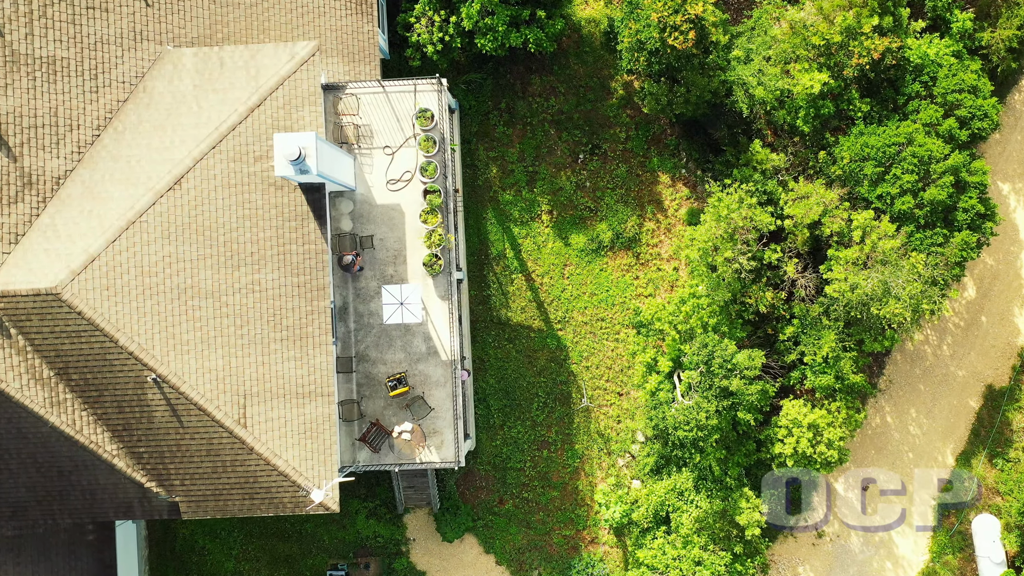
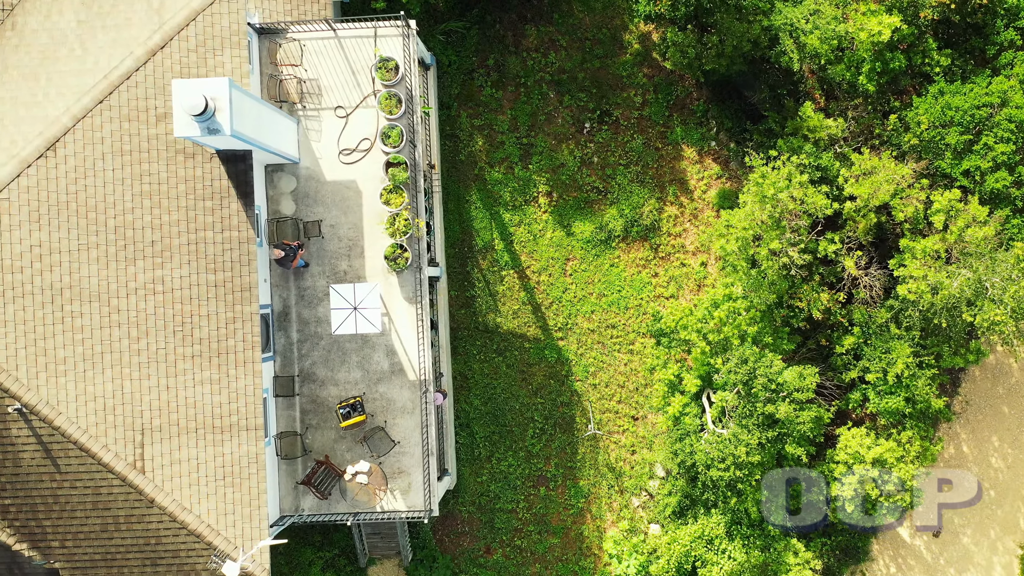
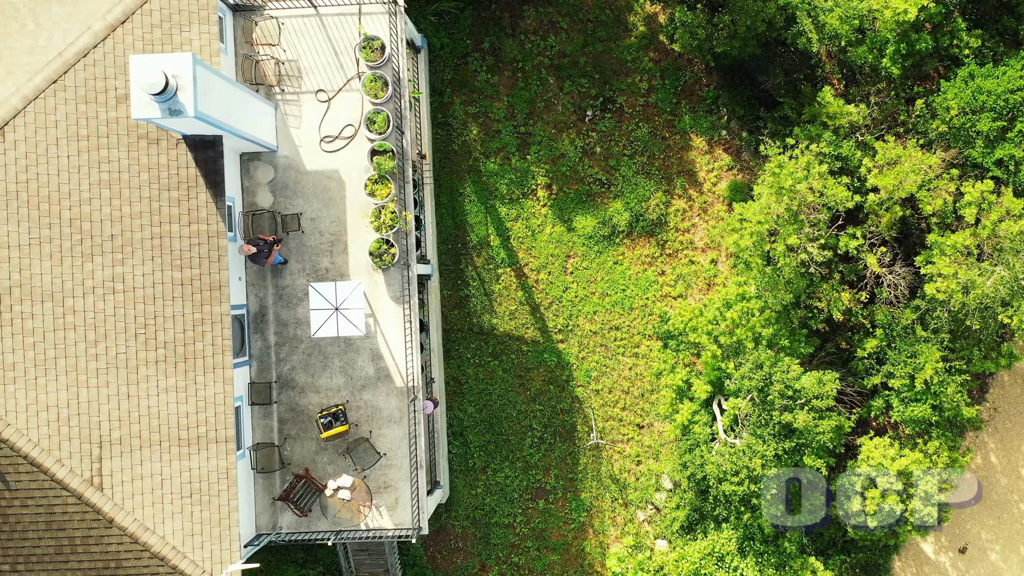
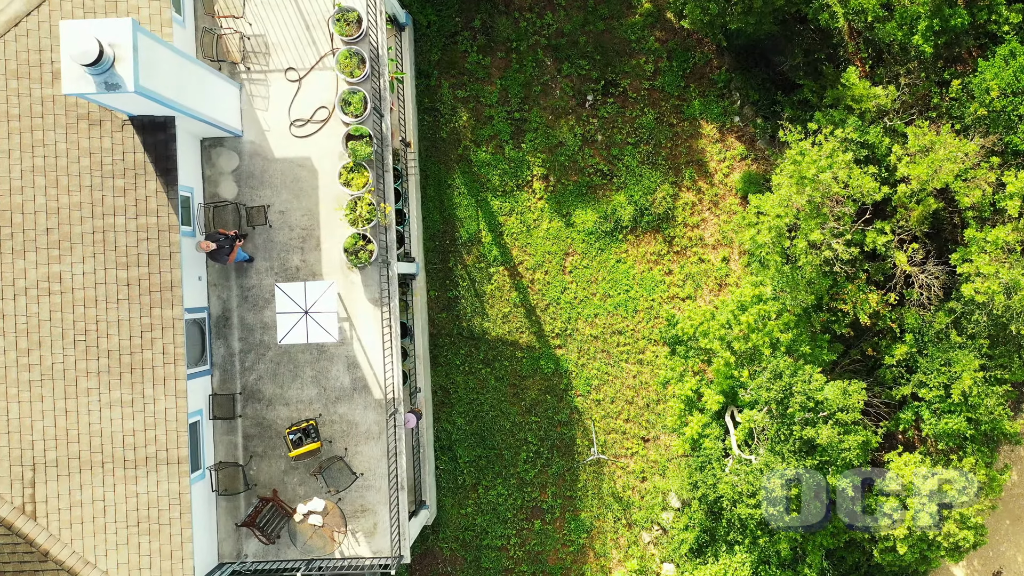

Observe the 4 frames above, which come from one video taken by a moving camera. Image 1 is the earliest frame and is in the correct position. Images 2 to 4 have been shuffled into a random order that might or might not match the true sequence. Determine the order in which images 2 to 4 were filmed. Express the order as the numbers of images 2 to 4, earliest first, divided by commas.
2, 3, 4
